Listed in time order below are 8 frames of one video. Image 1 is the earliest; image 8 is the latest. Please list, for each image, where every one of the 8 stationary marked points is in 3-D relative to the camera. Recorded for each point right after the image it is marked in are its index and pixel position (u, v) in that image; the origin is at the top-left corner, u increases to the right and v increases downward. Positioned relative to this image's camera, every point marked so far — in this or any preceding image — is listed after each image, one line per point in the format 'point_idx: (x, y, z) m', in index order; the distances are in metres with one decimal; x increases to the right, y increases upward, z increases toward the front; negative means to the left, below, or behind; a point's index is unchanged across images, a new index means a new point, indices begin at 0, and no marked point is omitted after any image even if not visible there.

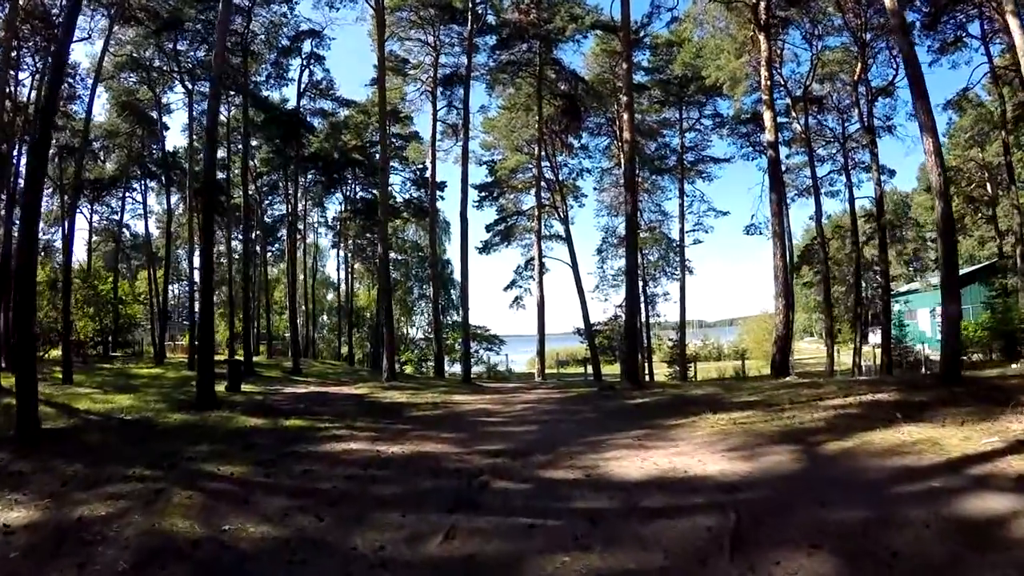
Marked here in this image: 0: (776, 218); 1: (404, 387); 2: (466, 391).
0: (+6.0, +1.6, +16.0) m
1: (-1.9, -1.7, +12.1) m
2: (-0.8, -1.8, +12.3) m
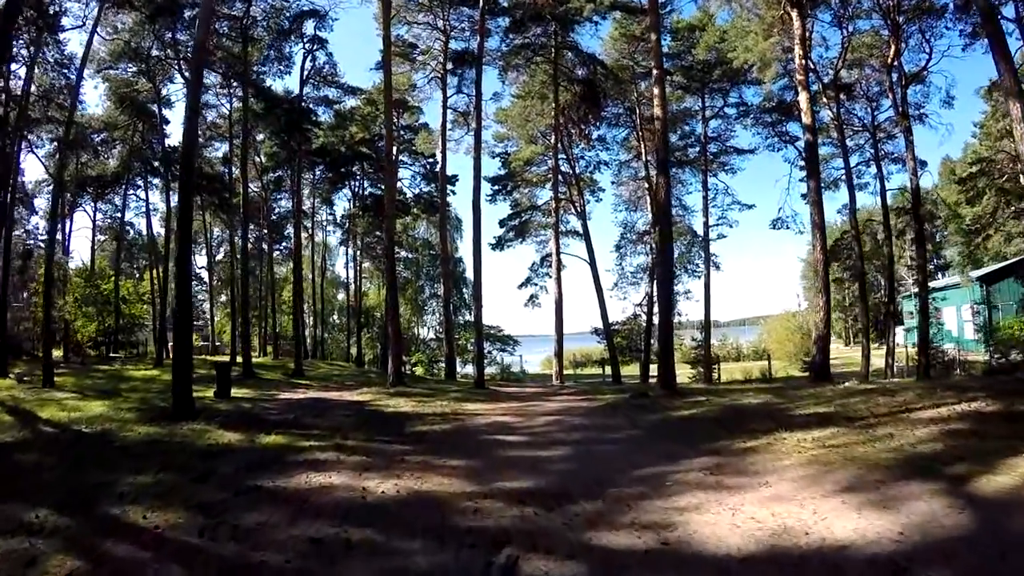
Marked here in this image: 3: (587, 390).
0: (+6.3, +1.7, +14.7) m
1: (-1.6, -1.7, +10.9) m
2: (-0.5, -1.7, +11.0) m
3: (+1.4, -1.9, +12.9) m
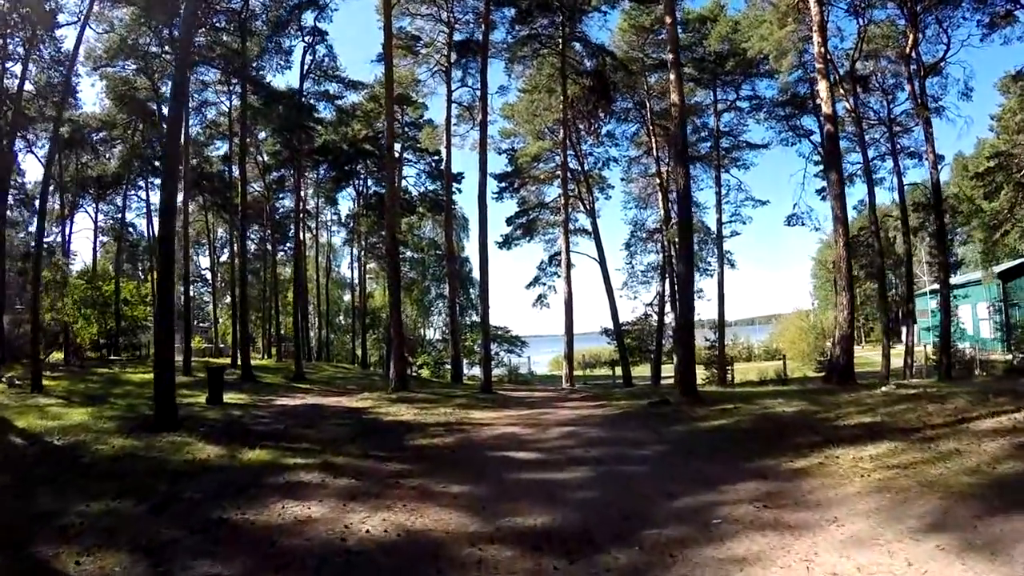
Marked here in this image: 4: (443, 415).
0: (+6.5, +1.8, +14.0) m
1: (-1.5, -1.6, +10.3) m
2: (-0.3, -1.7, +10.4) m
3: (+1.5, -1.9, +12.3) m
4: (-0.8, -1.6, +8.4) m
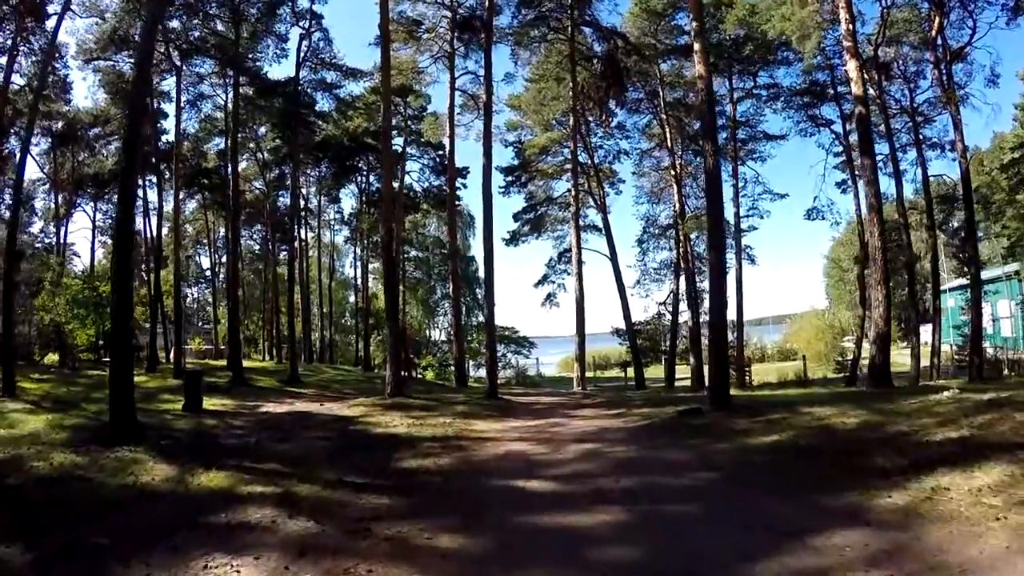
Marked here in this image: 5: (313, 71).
0: (+6.6, +1.9, +12.9) m
1: (-1.4, -1.6, +9.3) m
2: (-0.2, -1.7, +9.4) m
3: (+1.6, -1.8, +11.2) m
4: (-0.8, -1.5, +7.4) m
5: (-5.7, +6.2, +19.9) m
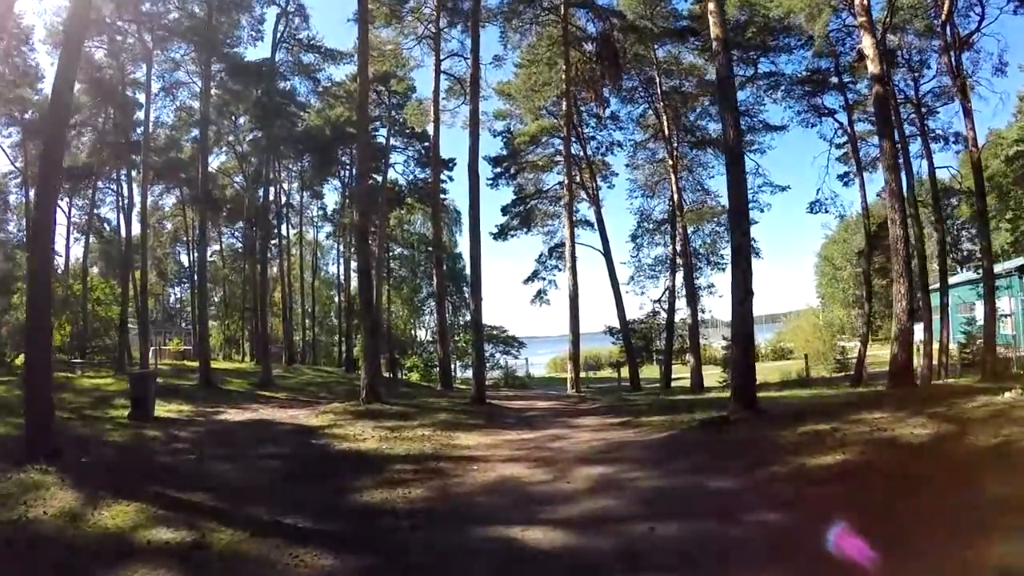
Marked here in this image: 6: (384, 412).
0: (+6.4, +2.0, +11.9) m
1: (-1.5, -1.5, +8.2) m
2: (-0.4, -1.5, +8.3) m
3: (+1.5, -1.7, +10.2) m
4: (-0.9, -1.4, +6.3) m
5: (-6.0, +6.3, +18.7) m
6: (-1.5, -1.5, +8.1) m
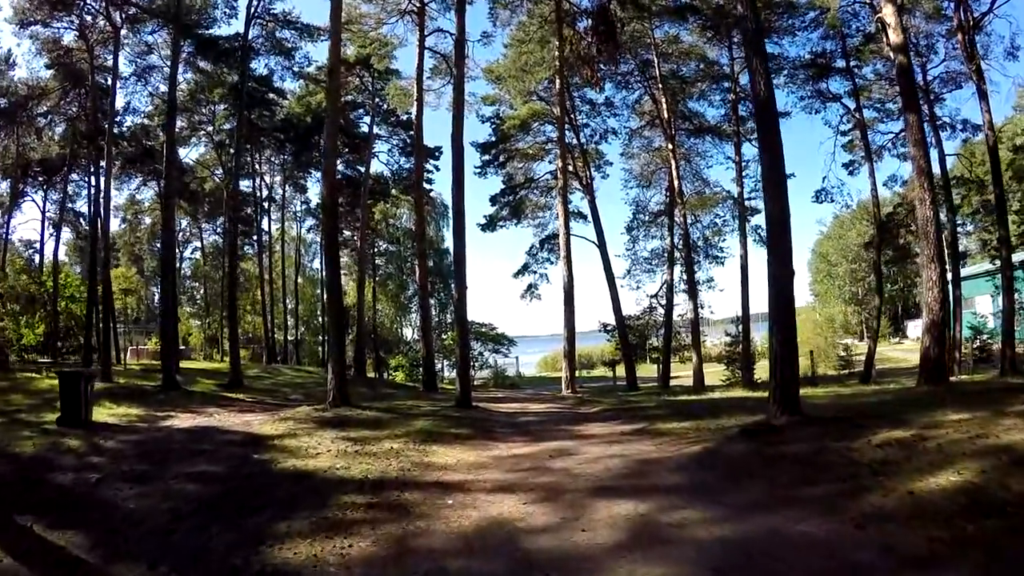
0: (+6.3, +2.2, +10.8) m
1: (-1.6, -1.3, +7.0) m
2: (-0.5, -1.4, +7.1) m
3: (+1.4, -1.6, +9.0) m
4: (-0.9, -1.2, +5.1) m
5: (-6.2, +6.5, +17.5) m
6: (-1.6, -1.3, +7.0) m
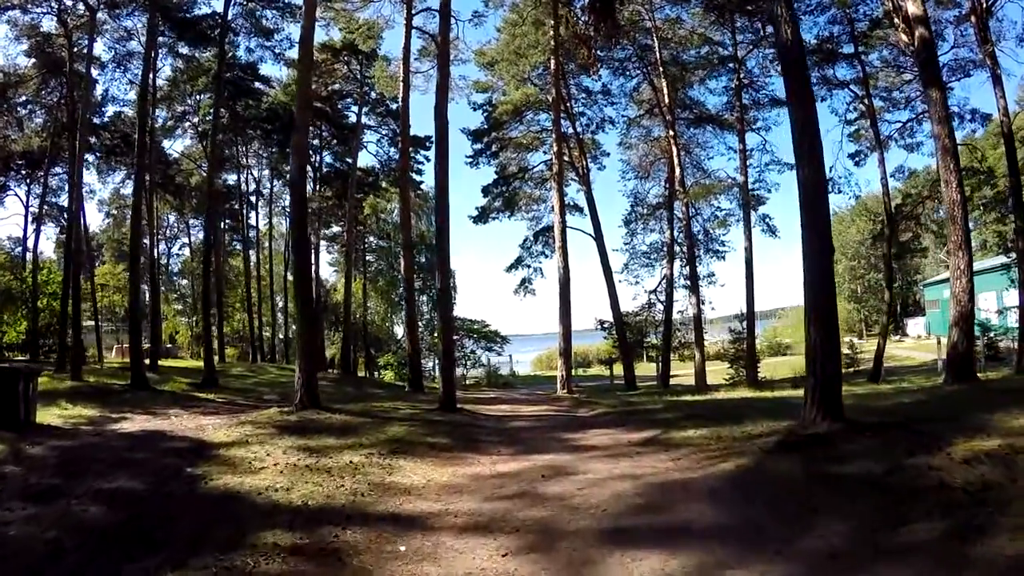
0: (+6.1, +2.3, +10.0) m
1: (-1.7, -1.2, +6.2) m
2: (-0.6, -1.3, +6.3) m
3: (+1.3, -1.4, +8.2) m
4: (-1.0, -1.1, +4.3) m
5: (-6.4, +6.6, +16.6) m
6: (-1.7, -1.2, +6.1) m
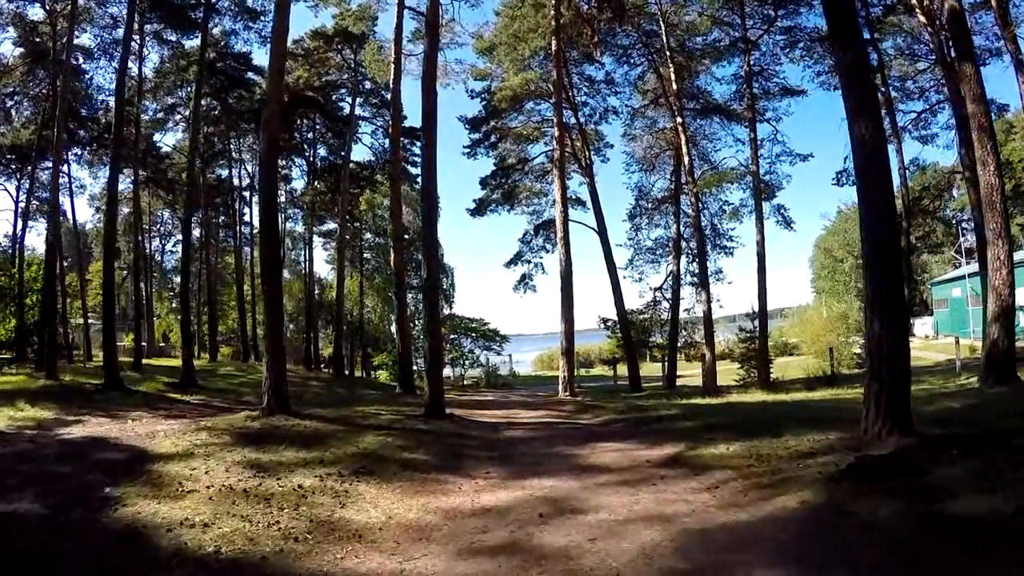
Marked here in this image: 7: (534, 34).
0: (+6.1, +2.4, +9.2) m
1: (-1.7, -1.1, +5.3) m
2: (-0.6, -1.2, +5.5) m
3: (+1.2, -1.3, +7.4) m
4: (-1.1, -1.0, +3.5) m
5: (-6.4, +6.7, +15.8) m
6: (-1.8, -1.1, +5.3) m
7: (+0.5, +6.1, +17.1) m
